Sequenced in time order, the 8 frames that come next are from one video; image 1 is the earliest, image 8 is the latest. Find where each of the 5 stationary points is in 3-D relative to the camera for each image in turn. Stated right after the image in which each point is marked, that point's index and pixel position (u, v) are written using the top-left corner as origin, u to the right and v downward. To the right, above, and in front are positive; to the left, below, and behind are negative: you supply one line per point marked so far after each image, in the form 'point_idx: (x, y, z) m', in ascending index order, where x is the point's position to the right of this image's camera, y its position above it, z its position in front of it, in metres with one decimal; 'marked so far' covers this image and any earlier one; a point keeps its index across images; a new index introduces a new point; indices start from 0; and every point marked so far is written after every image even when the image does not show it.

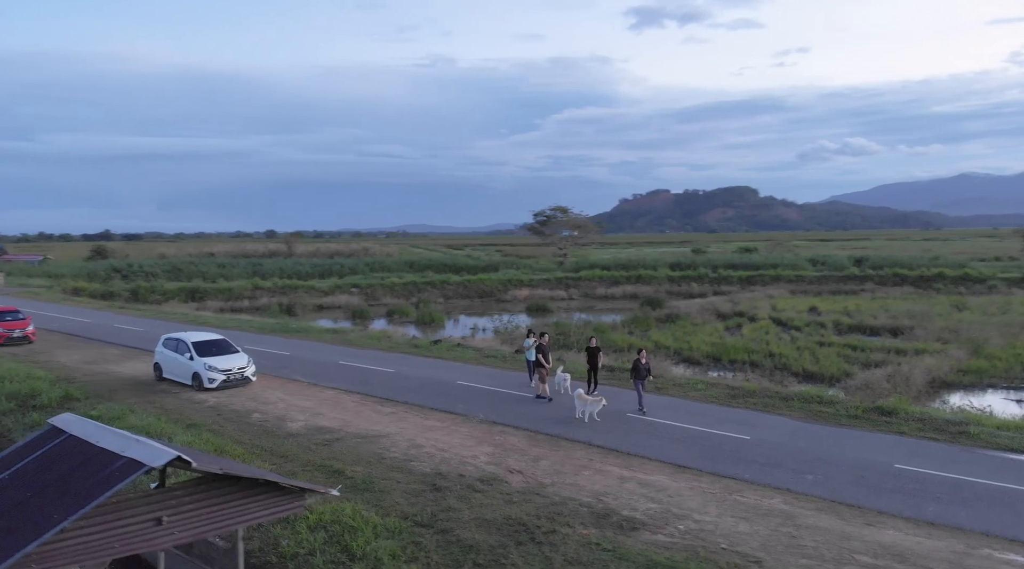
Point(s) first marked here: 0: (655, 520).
0: (+2.0, -3.3, +11.6) m
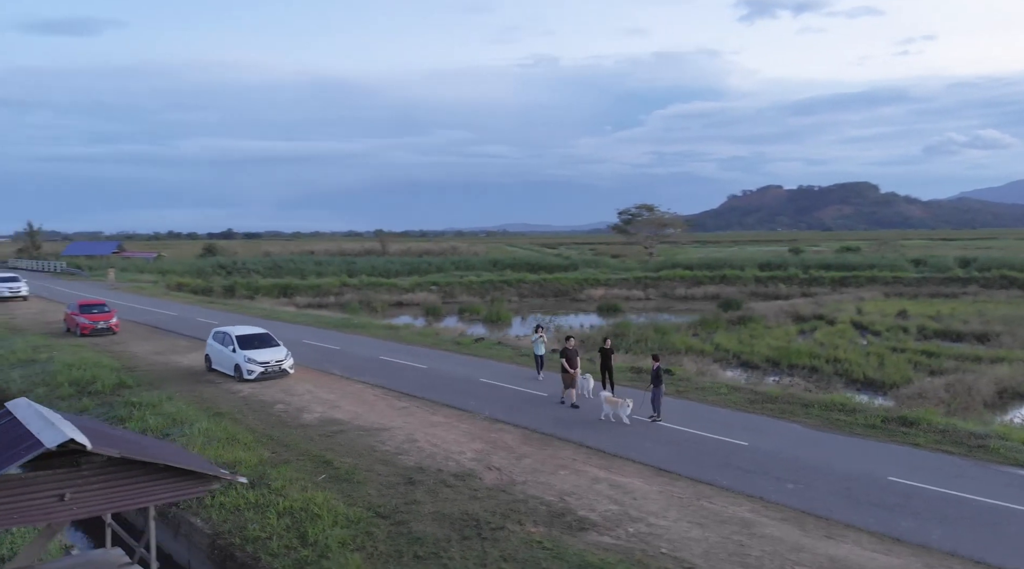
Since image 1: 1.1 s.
0: (+1.3, -3.3, +11.6) m
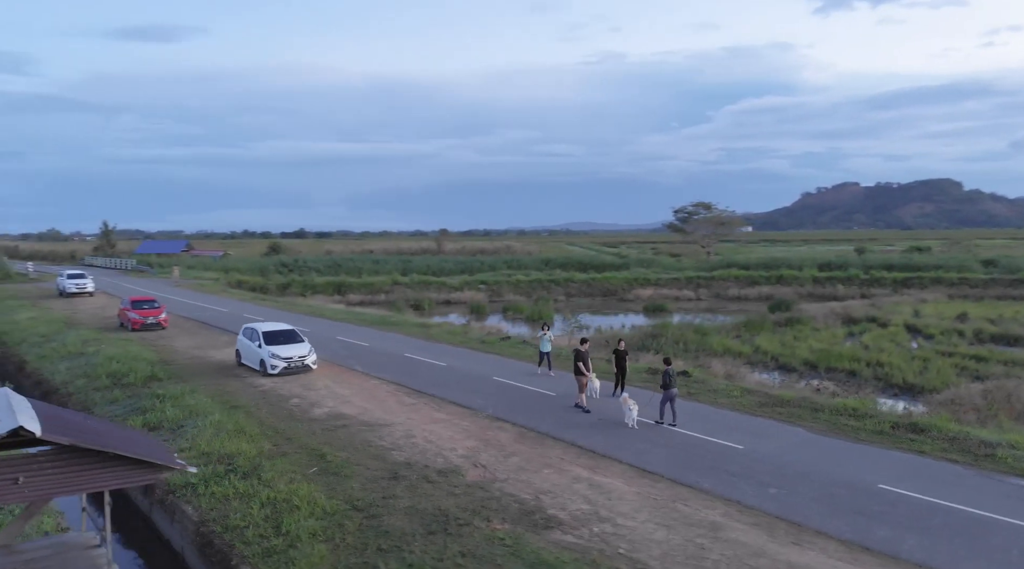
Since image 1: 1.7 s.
0: (+0.9, -3.3, +11.7) m
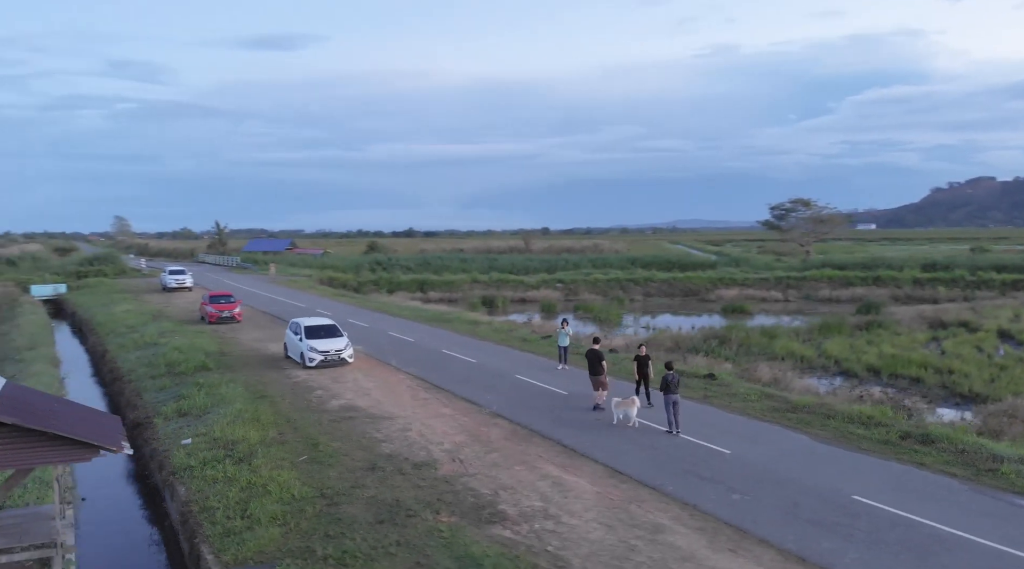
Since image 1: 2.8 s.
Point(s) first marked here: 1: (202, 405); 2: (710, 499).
0: (+0.1, -3.4, +11.9) m
1: (-7.1, -2.8, +18.8) m
2: (+3.0, -3.3, +12.5) m
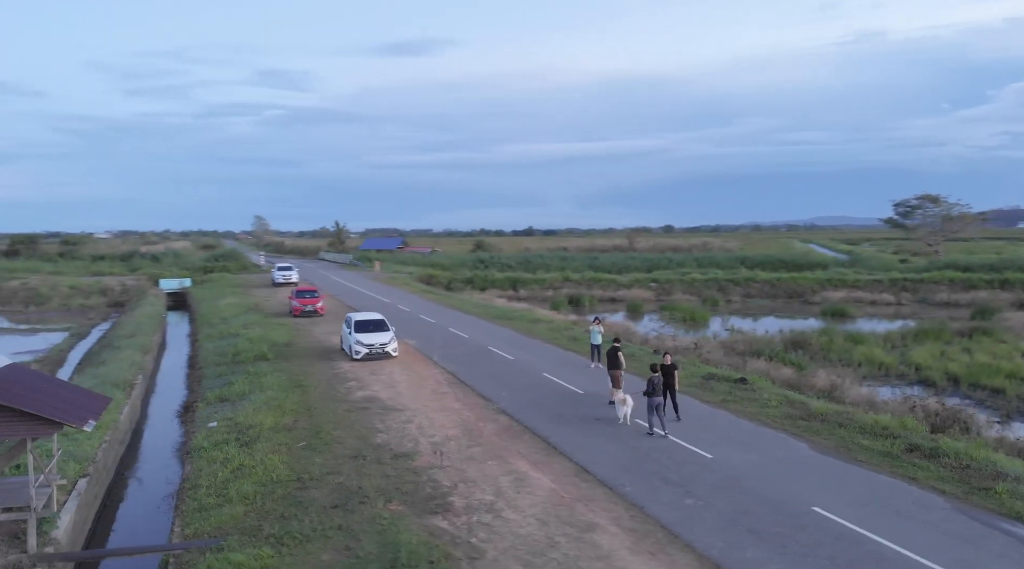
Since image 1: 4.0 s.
0: (-0.7, -3.3, +12.3) m
1: (-6.7, -2.7, +20.3) m
2: (+2.3, -3.3, +12.4) m
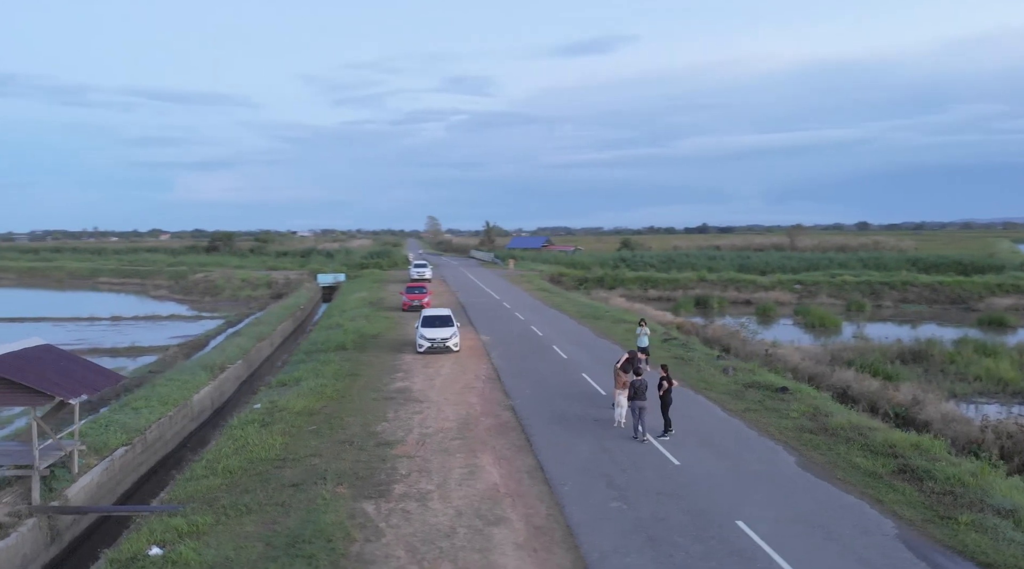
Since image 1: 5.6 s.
0: (-1.8, -3.3, +13.0) m
1: (-5.7, -2.5, +22.1) m
2: (+1.2, -3.3, +12.5) m
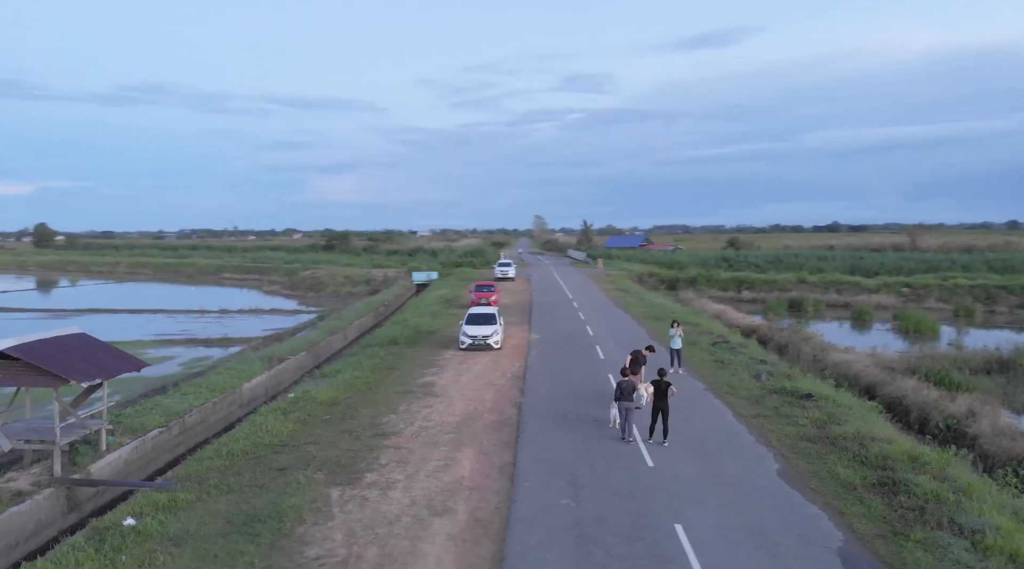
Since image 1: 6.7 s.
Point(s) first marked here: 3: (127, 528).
0: (-2.4, -3.3, +13.6) m
1: (-4.9, -2.5, +23.3) m
2: (+0.4, -3.3, +12.7) m
3: (-5.6, -3.5, +11.9) m
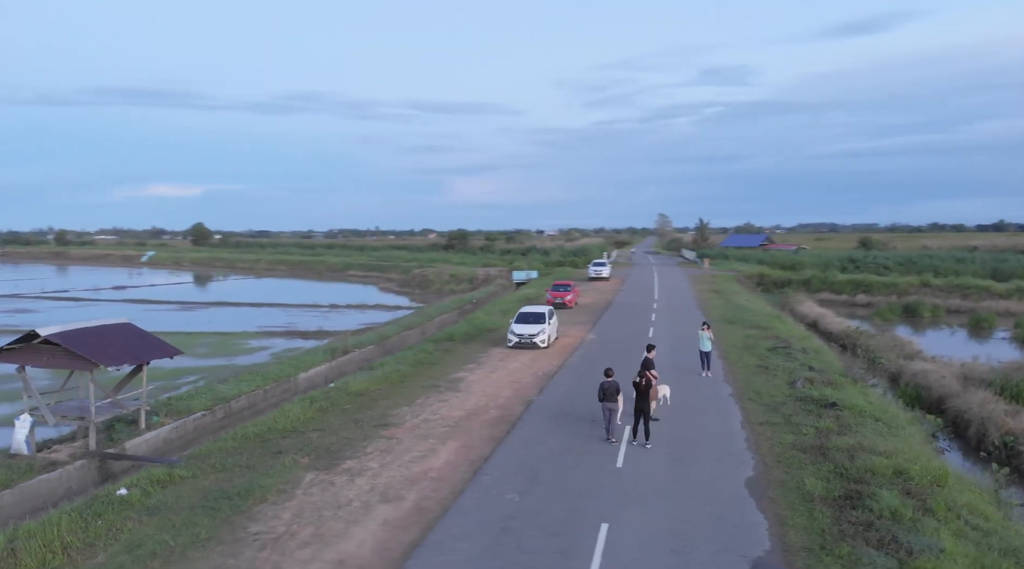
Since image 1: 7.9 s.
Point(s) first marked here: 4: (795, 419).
0: (-3.0, -3.2, +14.5) m
1: (-3.7, -2.4, +24.4) m
2: (-0.4, -3.3, +13.0) m
3: (-6.4, -3.4, +13.4) m
4: (+6.1, -2.8, +17.3) m
